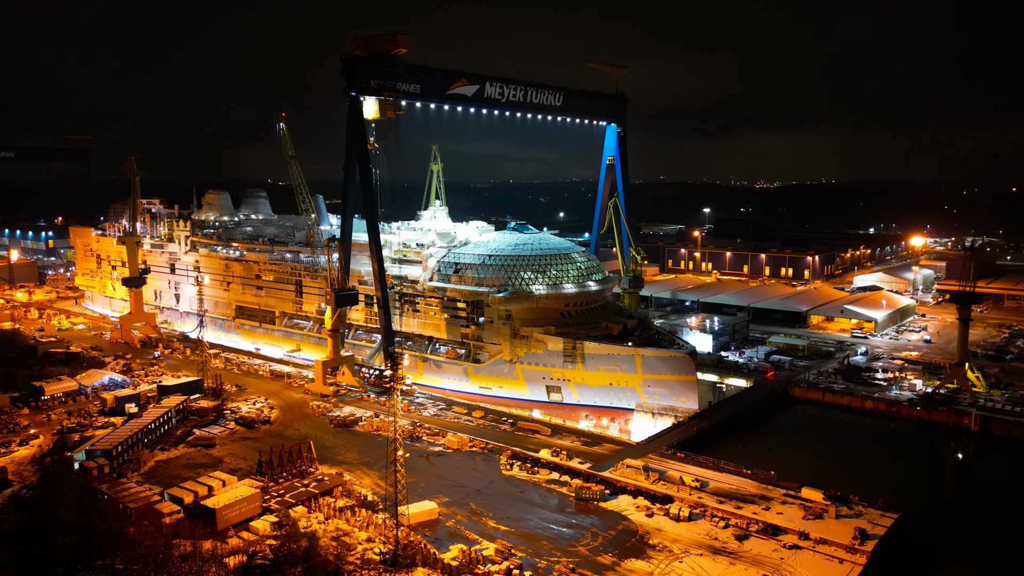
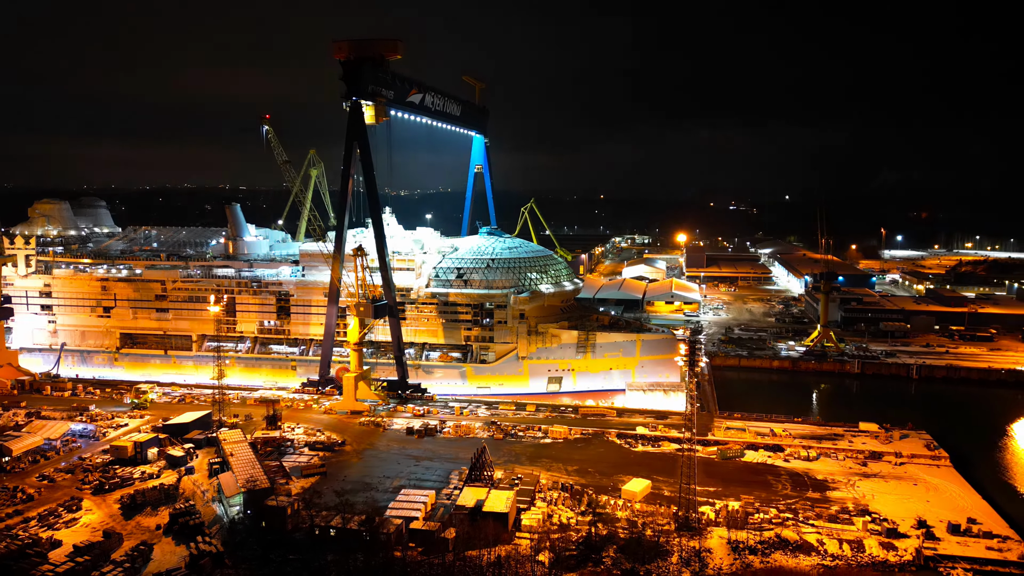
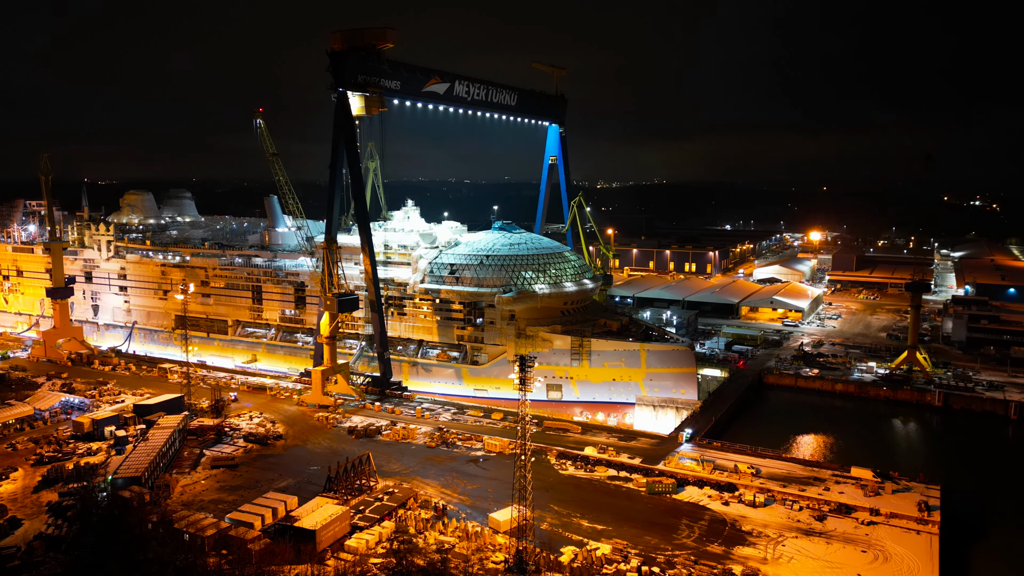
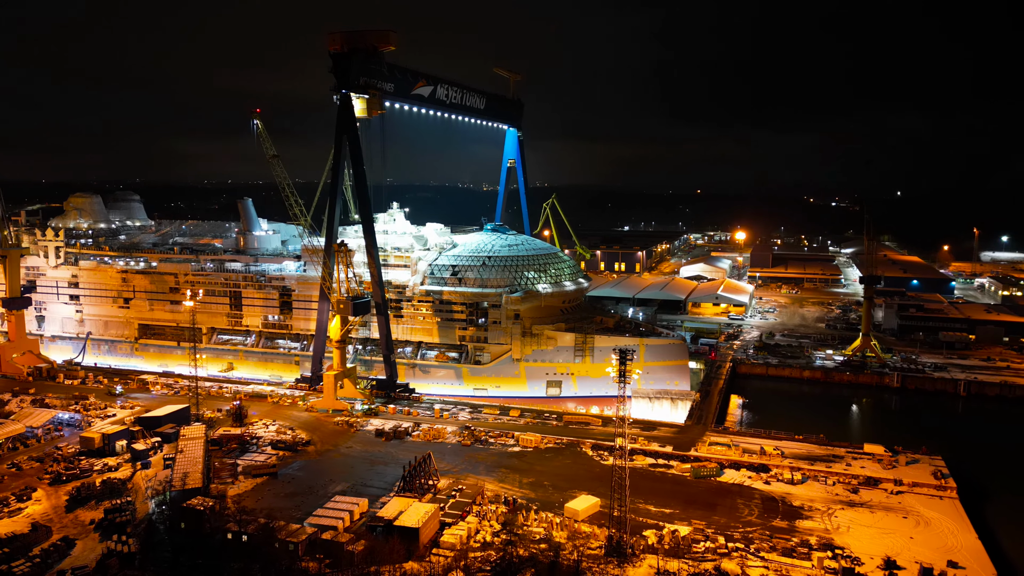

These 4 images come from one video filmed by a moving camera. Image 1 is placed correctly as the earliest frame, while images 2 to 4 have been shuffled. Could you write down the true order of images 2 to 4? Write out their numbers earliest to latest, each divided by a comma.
3, 4, 2
